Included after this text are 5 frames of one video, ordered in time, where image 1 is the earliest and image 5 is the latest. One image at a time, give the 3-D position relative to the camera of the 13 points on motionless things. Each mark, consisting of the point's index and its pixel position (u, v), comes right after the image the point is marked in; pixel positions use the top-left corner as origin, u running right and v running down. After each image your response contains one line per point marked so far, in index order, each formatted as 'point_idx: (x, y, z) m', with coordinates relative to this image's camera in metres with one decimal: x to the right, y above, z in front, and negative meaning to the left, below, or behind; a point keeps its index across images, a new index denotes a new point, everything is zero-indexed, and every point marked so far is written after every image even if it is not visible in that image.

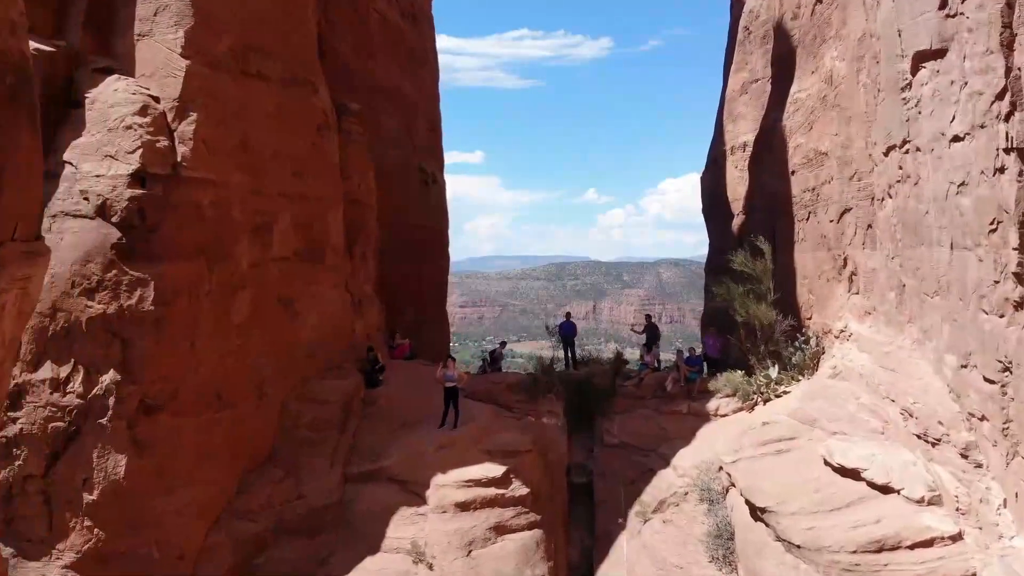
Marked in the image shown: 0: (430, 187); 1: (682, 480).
0: (-1.3, +1.6, +17.6) m
1: (+1.3, -1.5, +8.6) m
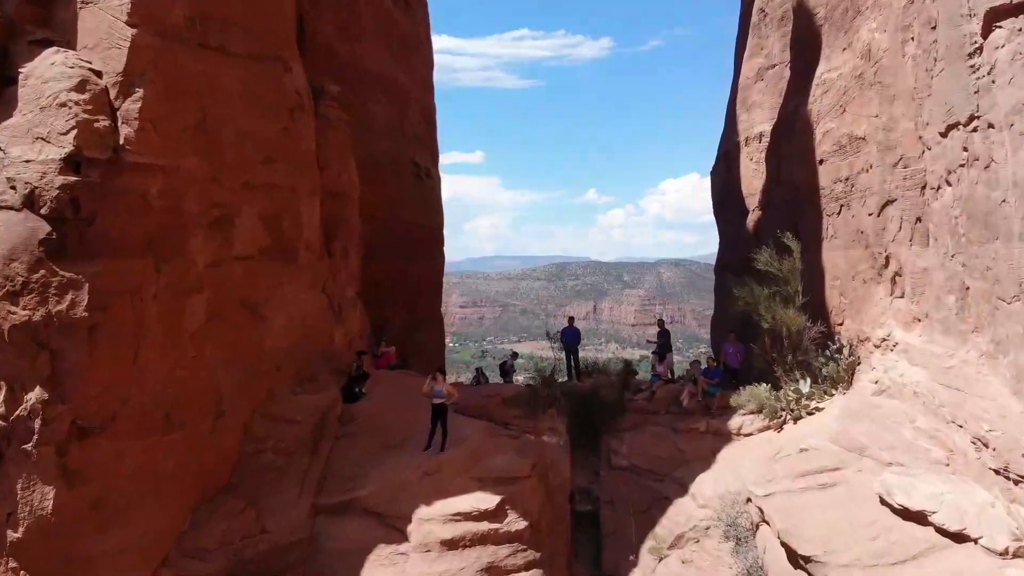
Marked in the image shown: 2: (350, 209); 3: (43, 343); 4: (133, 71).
0: (-1.3, +1.6, +16.5) m
1: (+1.3, -1.5, +7.4) m
2: (-1.4, +0.7, +10.1) m
3: (-2.6, -0.3, +6.3) m
4: (-2.4, +1.4, +7.1) m
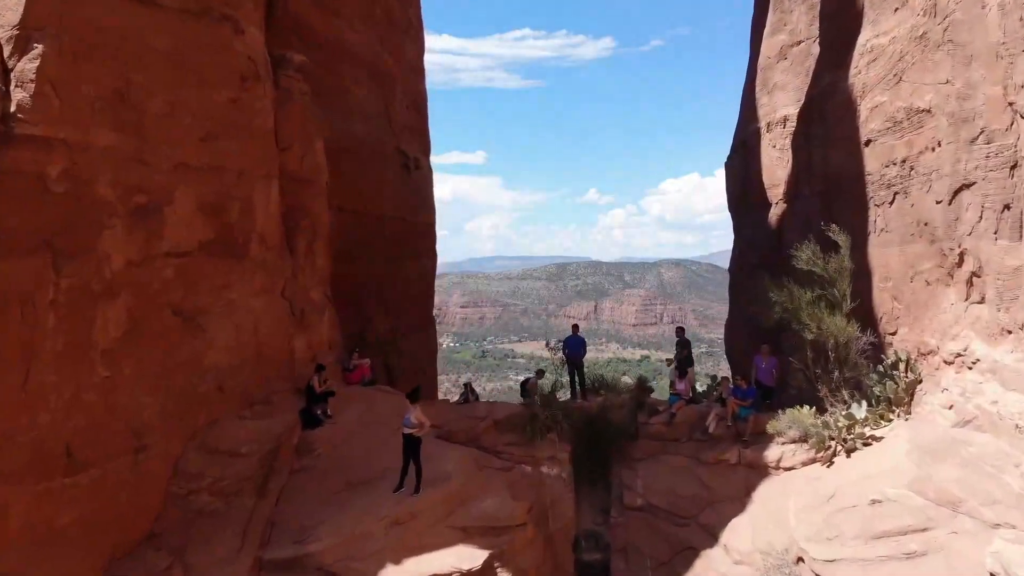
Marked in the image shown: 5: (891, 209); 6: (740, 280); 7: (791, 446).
0: (-1.3, +1.5, +15.0) m
1: (+1.2, -1.5, +6.0) m
2: (-1.5, +0.7, +8.6) m
3: (-2.7, -0.3, +4.8) m
4: (-2.5, +1.4, +5.7) m
5: (+2.6, +0.5, +7.8) m
6: (+2.9, +0.1, +14.2) m
7: (+1.7, -1.0, +7.0) m
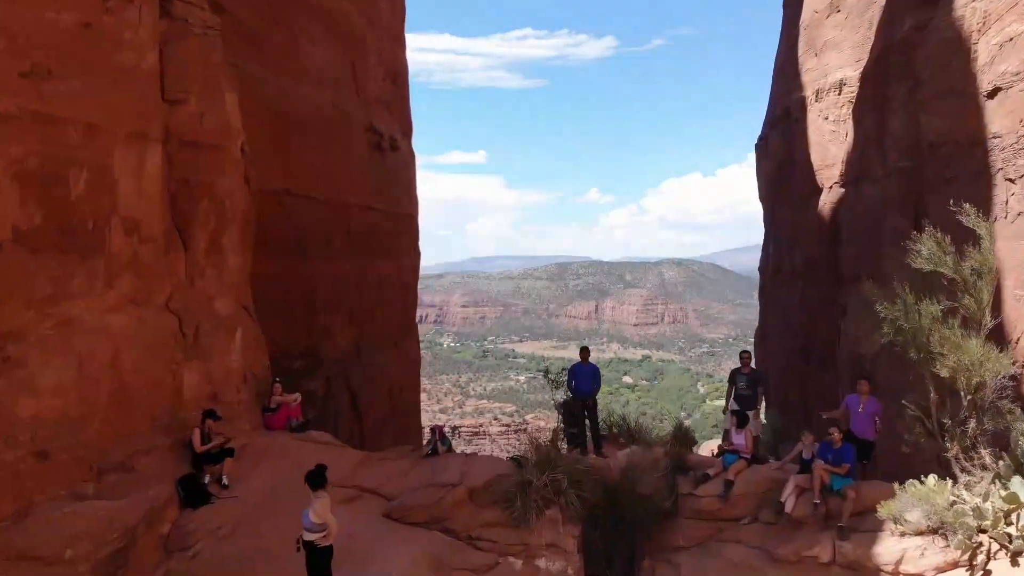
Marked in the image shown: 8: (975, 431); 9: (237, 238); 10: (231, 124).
0: (-1.4, +1.5, +12.6) m
1: (+1.1, -1.5, +3.6) m
2: (-1.6, +0.6, +6.3) m
3: (-2.8, -0.4, +2.4) m
4: (-2.5, +1.3, +3.3) m
5: (+2.6, +0.5, +5.4) m
6: (+2.8, +0.1, +11.8) m
7: (+1.6, -1.0, +4.6) m
8: (+2.1, -0.6, +5.0) m
9: (-1.6, +0.3, +6.4) m
10: (-1.6, +0.9, +6.3) m
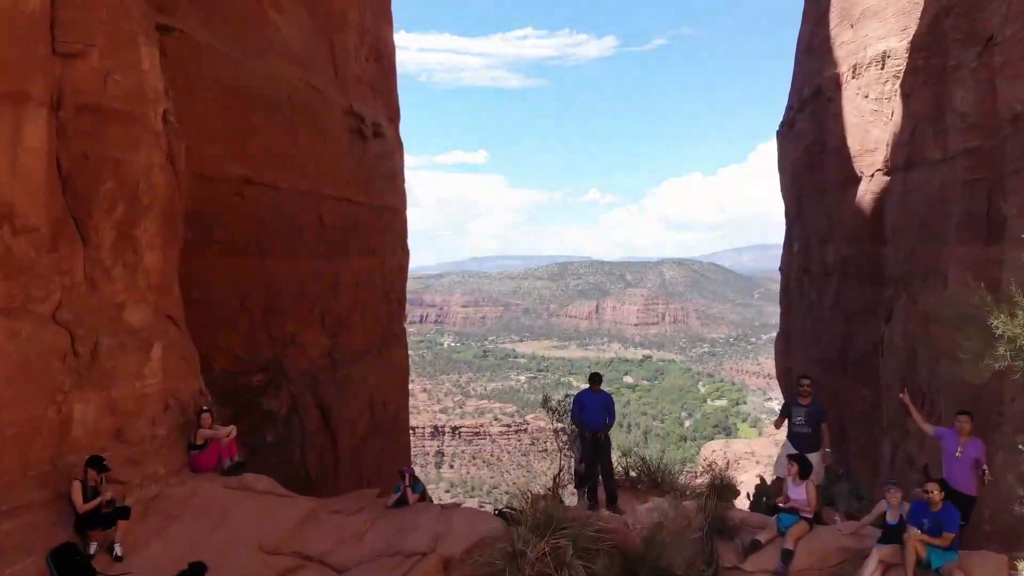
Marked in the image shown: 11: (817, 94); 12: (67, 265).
0: (-1.4, +1.5, +11.4) m
1: (+1.1, -1.6, +2.3) m
2: (-1.6, +0.6, +5.0) m
3: (-2.8, -0.4, +1.2) m
4: (-2.6, +1.3, +2.0) m
5: (+2.5, +0.5, +4.2) m
6: (+2.8, 0.0, +10.5) m
7: (+1.6, -1.1, +3.3) m
8: (+2.0, -0.7, +3.7) m
9: (-1.6, +0.3, +5.1) m
10: (-1.6, +0.9, +5.0) m
11: (+2.9, +1.8, +10.6) m
12: (-1.7, +0.1, +4.4) m
